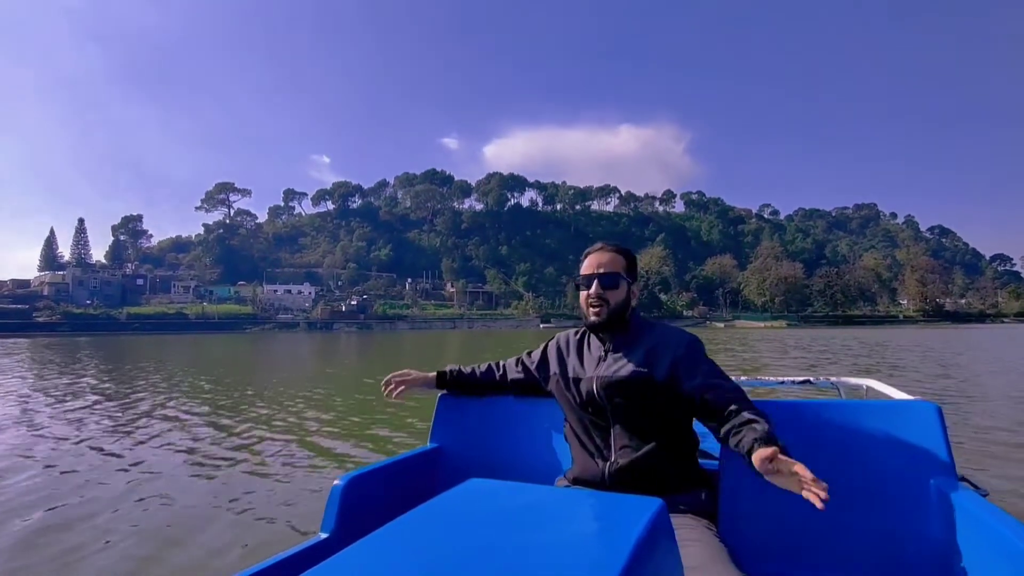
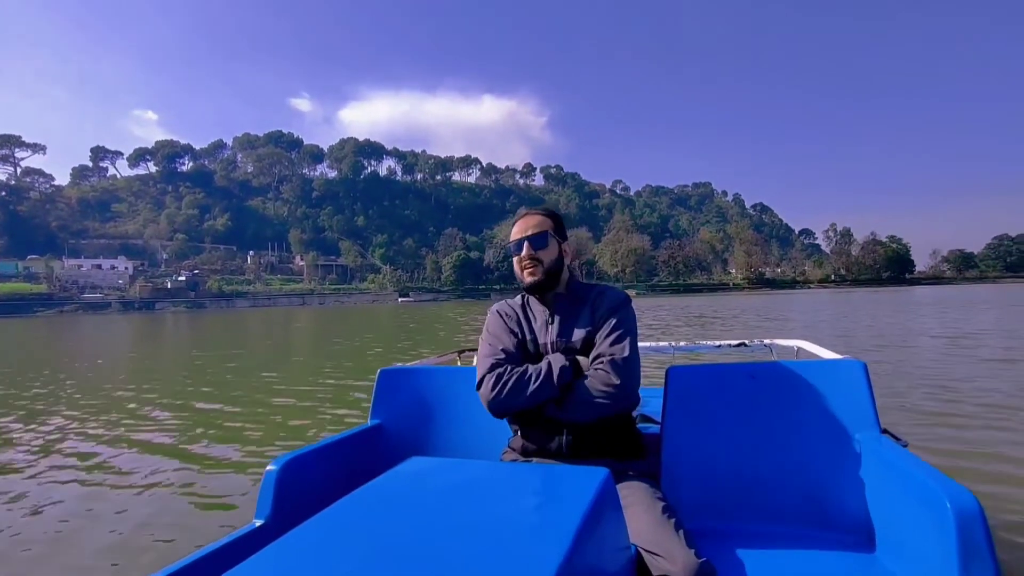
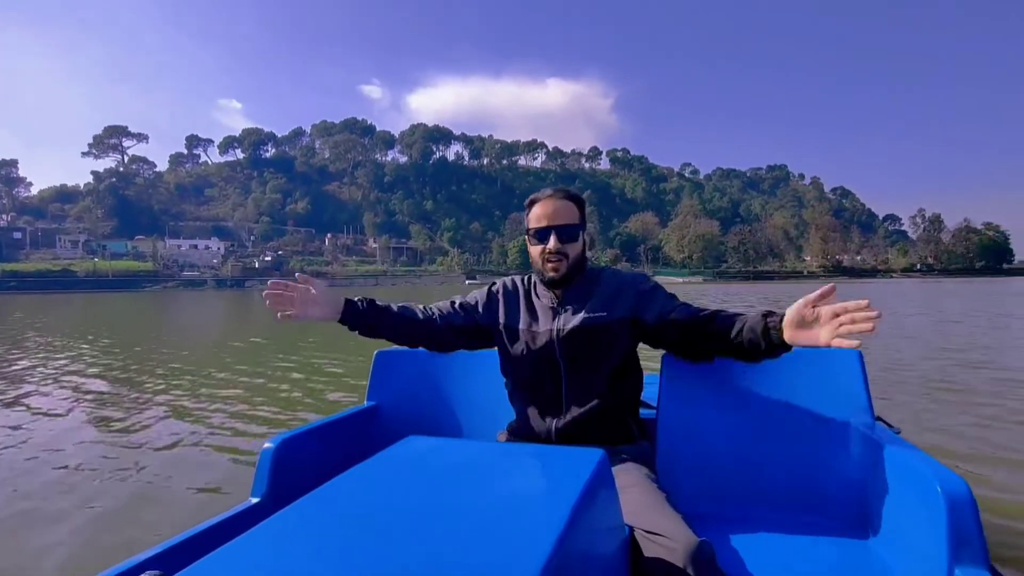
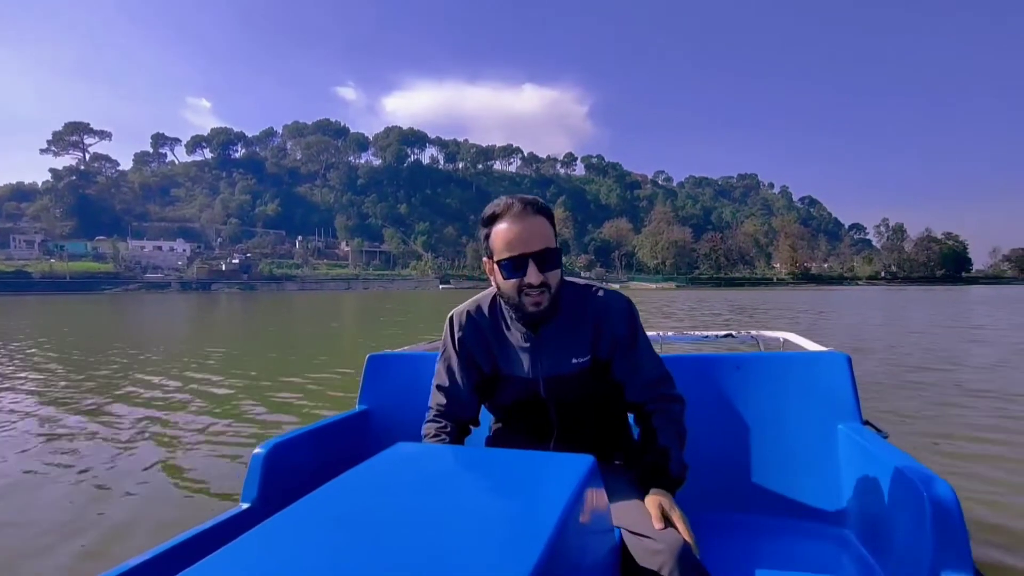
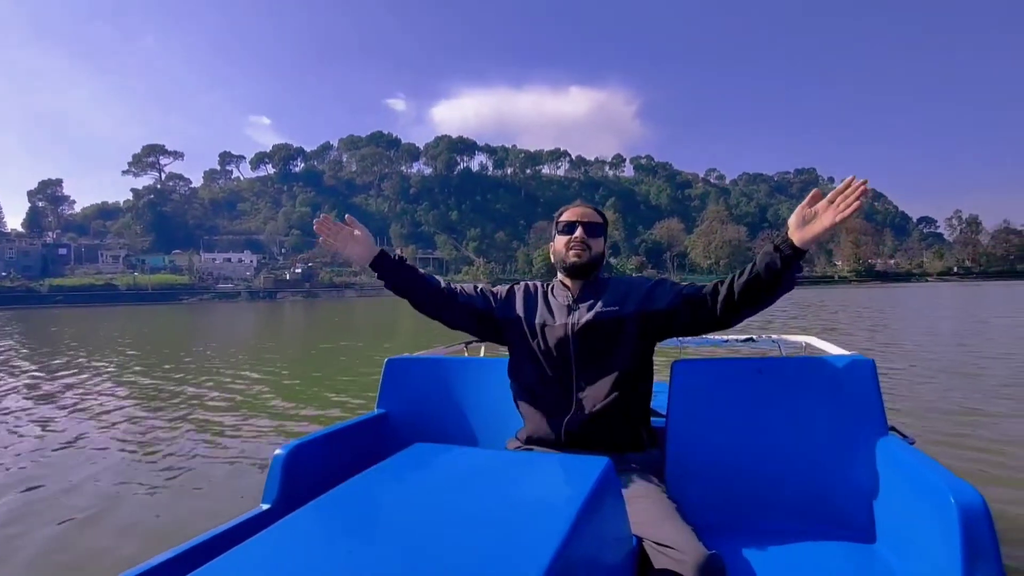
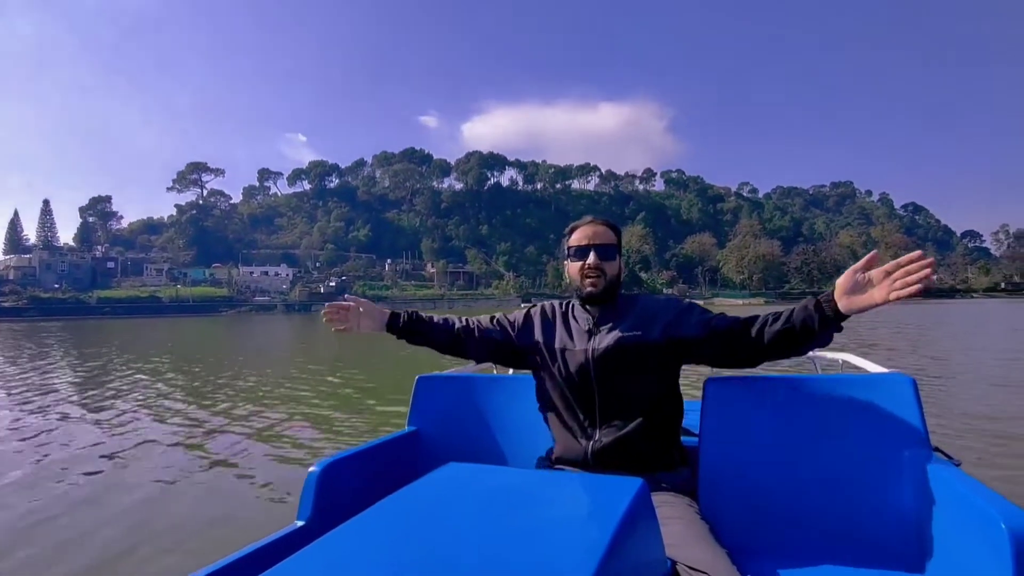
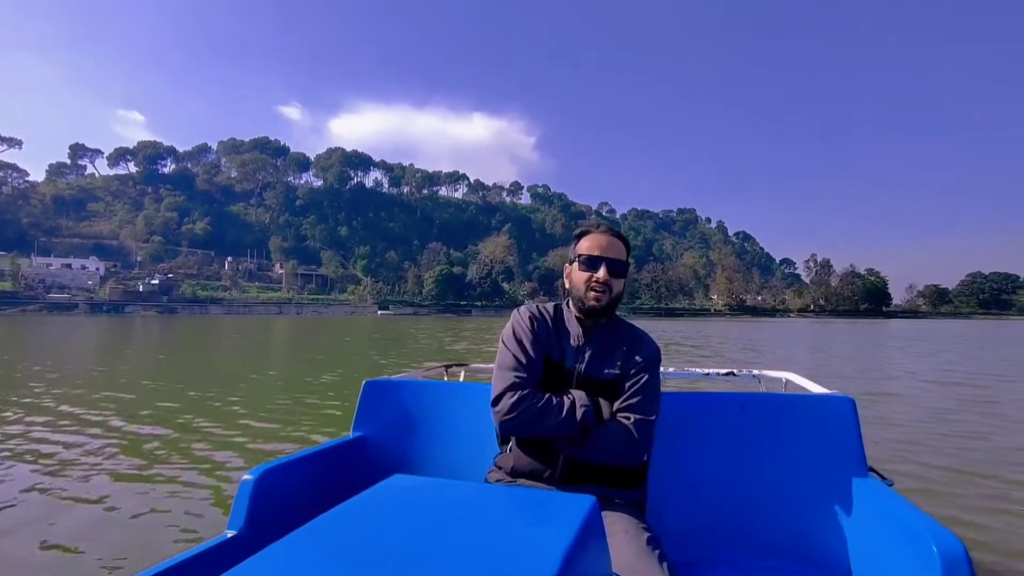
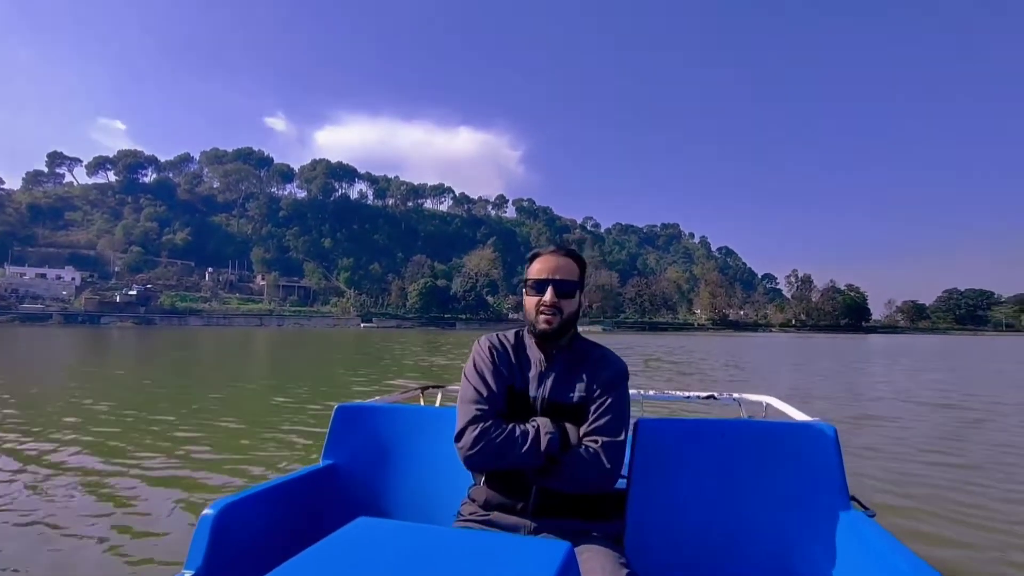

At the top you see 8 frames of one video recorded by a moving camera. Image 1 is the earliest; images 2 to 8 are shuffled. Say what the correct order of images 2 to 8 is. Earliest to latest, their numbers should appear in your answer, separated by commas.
6, 5, 3, 4, 2, 7, 8
